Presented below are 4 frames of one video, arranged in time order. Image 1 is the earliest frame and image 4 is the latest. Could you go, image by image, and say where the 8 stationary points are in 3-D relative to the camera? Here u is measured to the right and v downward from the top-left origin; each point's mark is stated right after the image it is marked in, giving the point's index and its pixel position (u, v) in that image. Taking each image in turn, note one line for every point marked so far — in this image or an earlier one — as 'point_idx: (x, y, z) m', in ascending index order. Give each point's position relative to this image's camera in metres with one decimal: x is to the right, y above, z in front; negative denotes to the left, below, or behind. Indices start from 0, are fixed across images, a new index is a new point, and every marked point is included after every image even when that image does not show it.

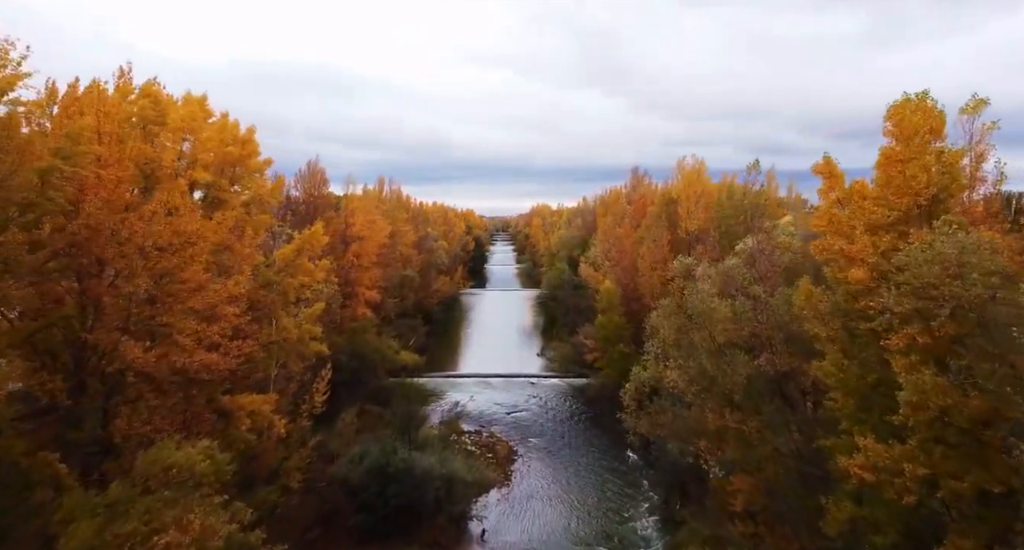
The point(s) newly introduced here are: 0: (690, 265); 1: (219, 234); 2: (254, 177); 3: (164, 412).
0: (+5.3, +0.3, +19.9) m
1: (-6.3, +0.9, +14.7) m
2: (-6.6, +2.5, +17.4) m
3: (-6.2, -2.5, +12.2) m
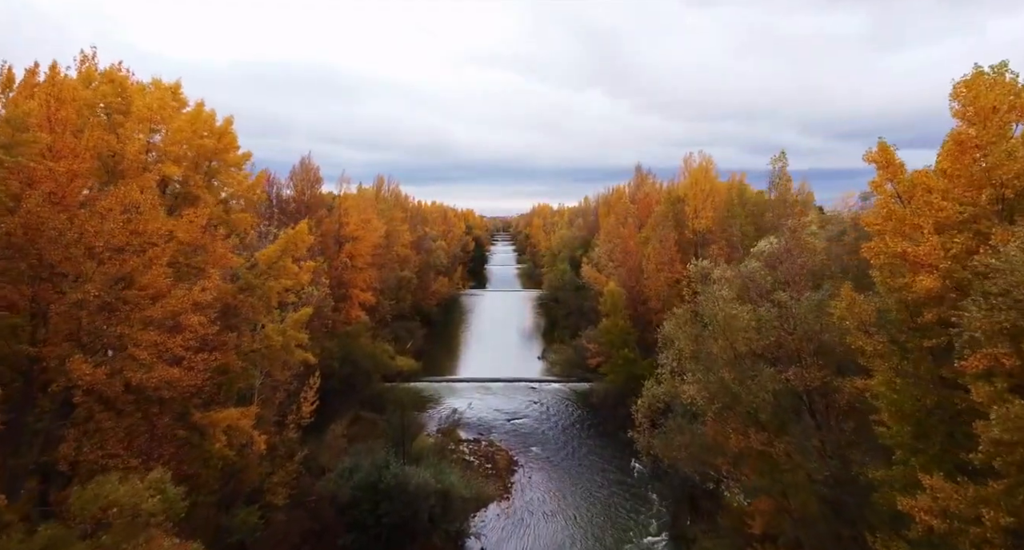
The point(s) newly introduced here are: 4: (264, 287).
0: (+5.3, +0.2, +18.6) m
1: (-6.3, +0.8, +13.4) m
2: (-6.6, +2.4, +16.1) m
3: (-6.2, -2.5, +10.9) m
4: (-5.9, -0.3, +16.5) m
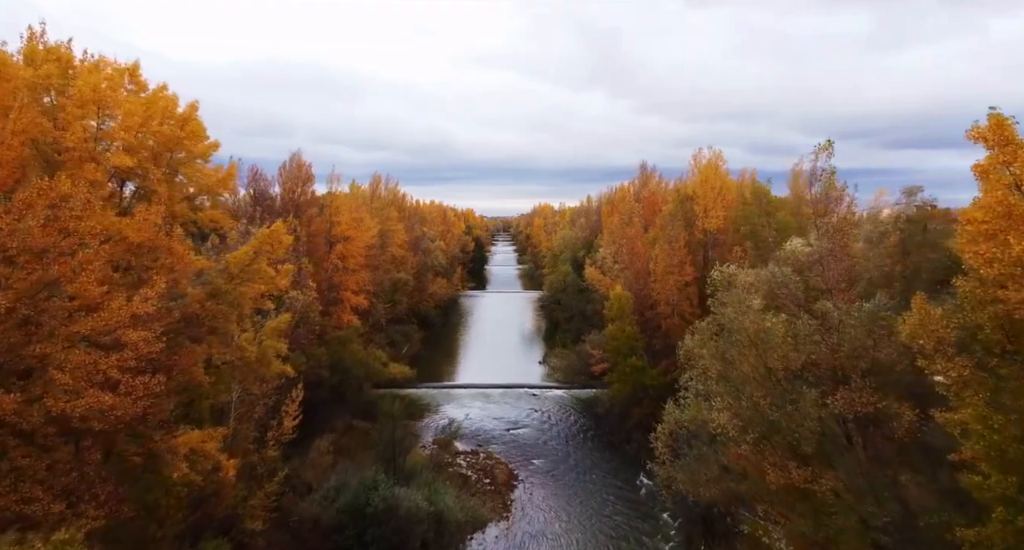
0: (+5.3, +0.1, +16.9) m
1: (-6.3, +0.7, +11.7) m
2: (-6.6, +2.3, +14.4) m
3: (-6.2, -2.6, +9.2) m
4: (-6.0, -0.4, +14.7) m
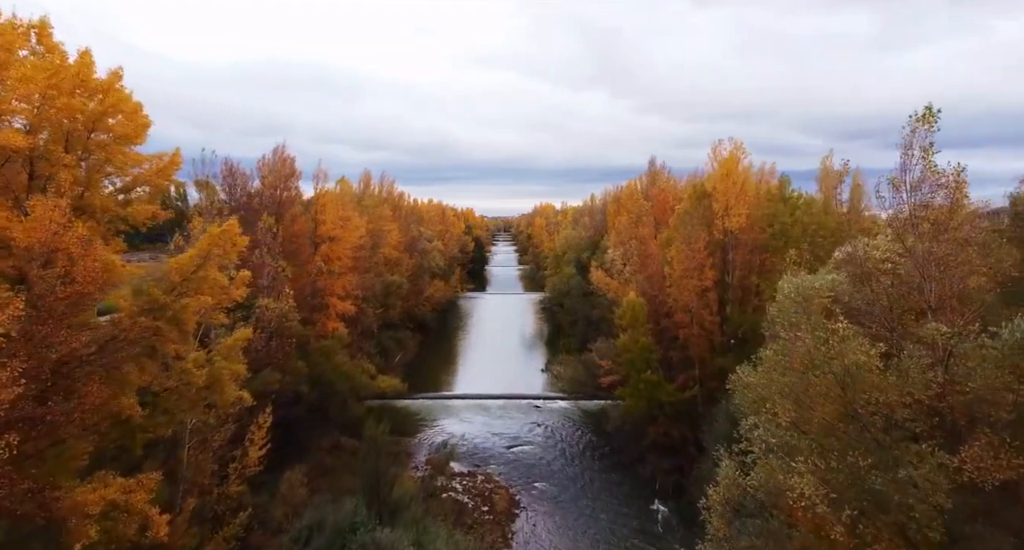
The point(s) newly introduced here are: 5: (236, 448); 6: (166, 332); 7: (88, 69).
0: (+5.3, -0.1, +14.2) m
1: (-6.3, +0.5, +8.9) m
2: (-6.6, +2.2, +11.7) m
3: (-6.2, -2.8, +6.4) m
4: (-5.9, -0.5, +12.0) m
5: (-7.0, -4.4, +17.4) m
6: (-6.0, -1.0, +11.9) m
7: (-6.7, +3.3, +10.9) m
